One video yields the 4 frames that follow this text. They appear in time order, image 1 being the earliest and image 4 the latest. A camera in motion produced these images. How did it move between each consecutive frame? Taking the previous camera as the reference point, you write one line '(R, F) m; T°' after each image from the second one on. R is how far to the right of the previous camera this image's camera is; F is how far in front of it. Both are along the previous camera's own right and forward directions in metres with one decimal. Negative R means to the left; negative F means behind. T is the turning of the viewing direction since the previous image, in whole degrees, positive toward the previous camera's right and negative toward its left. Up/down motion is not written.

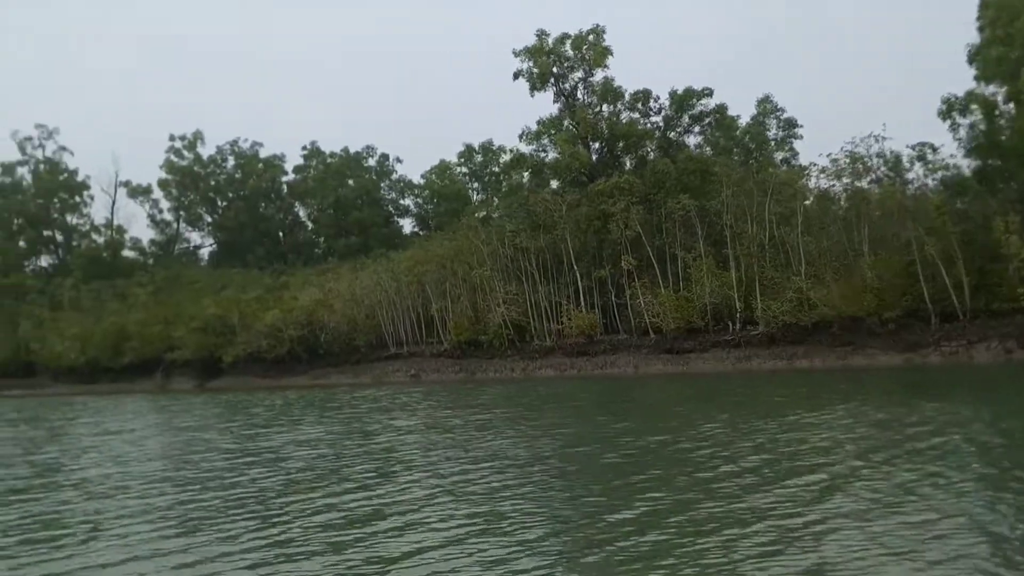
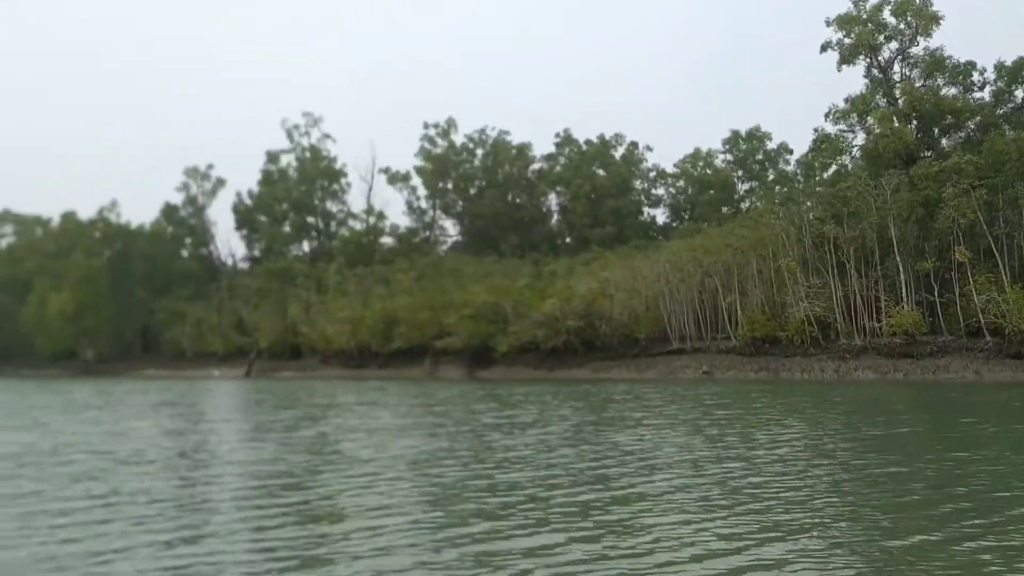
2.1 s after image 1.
(-3.8, +2.4) m; -11°
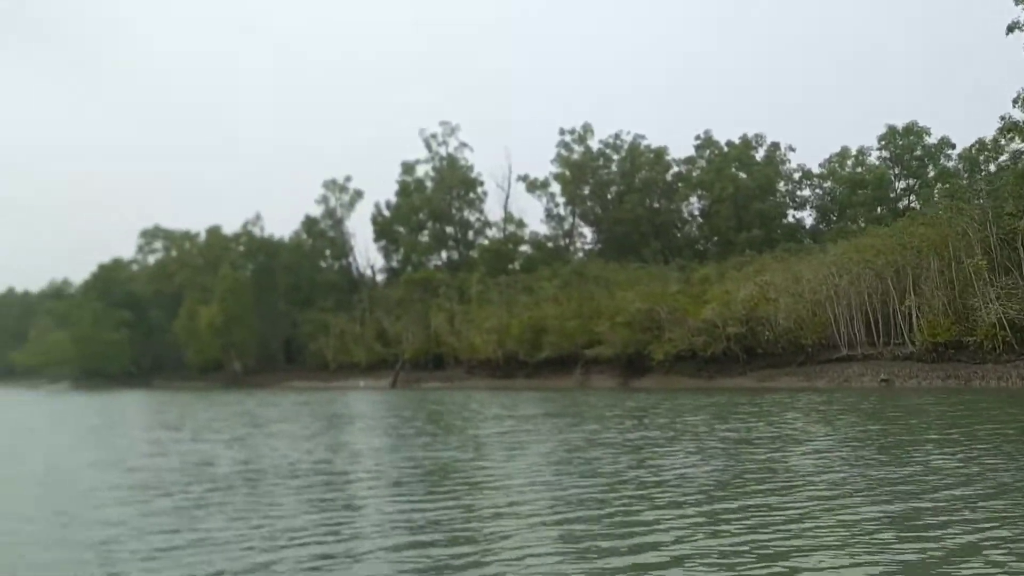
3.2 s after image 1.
(-1.6, +1.3) m; -6°
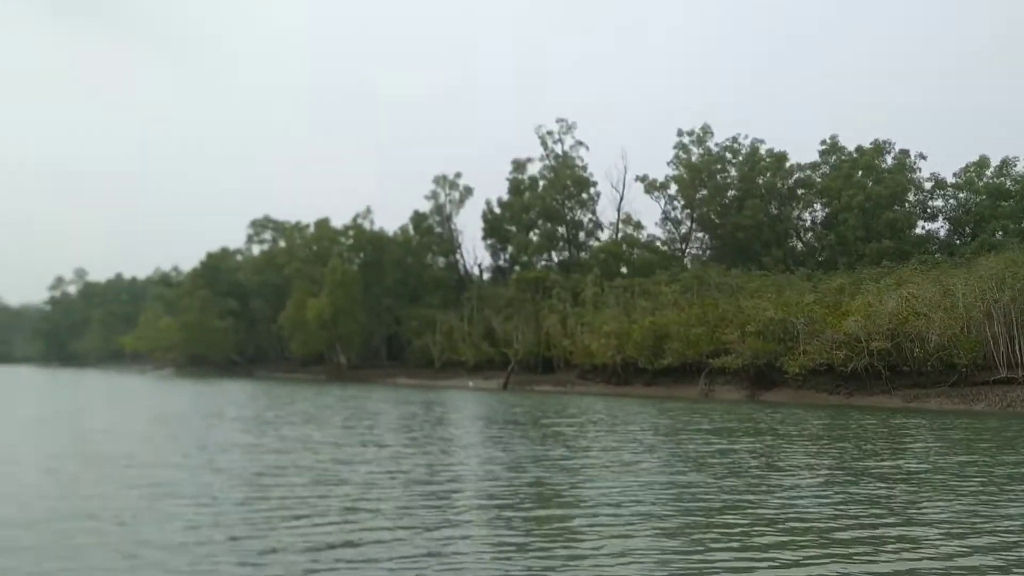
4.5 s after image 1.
(-1.7, +1.8) m; -5°
